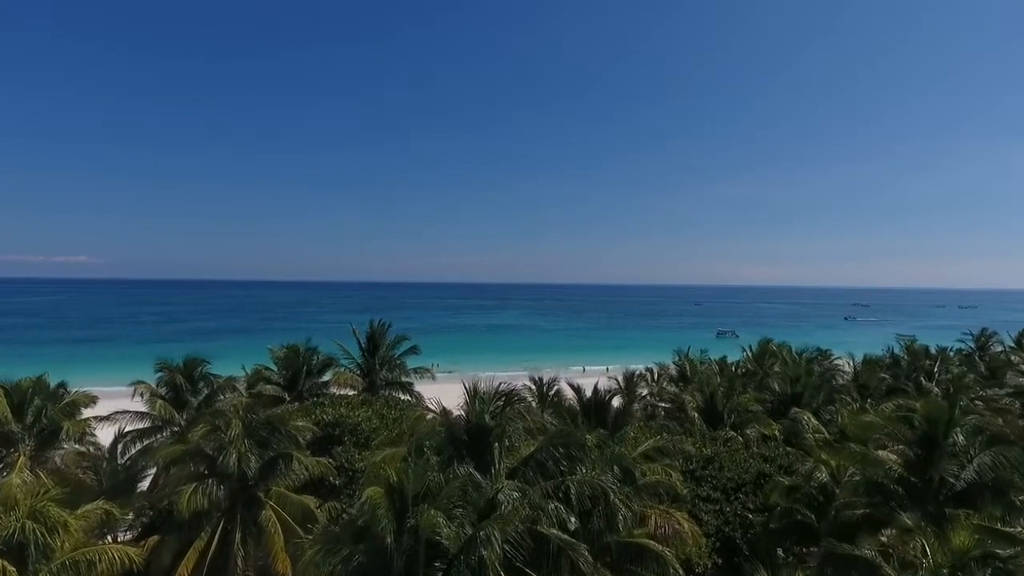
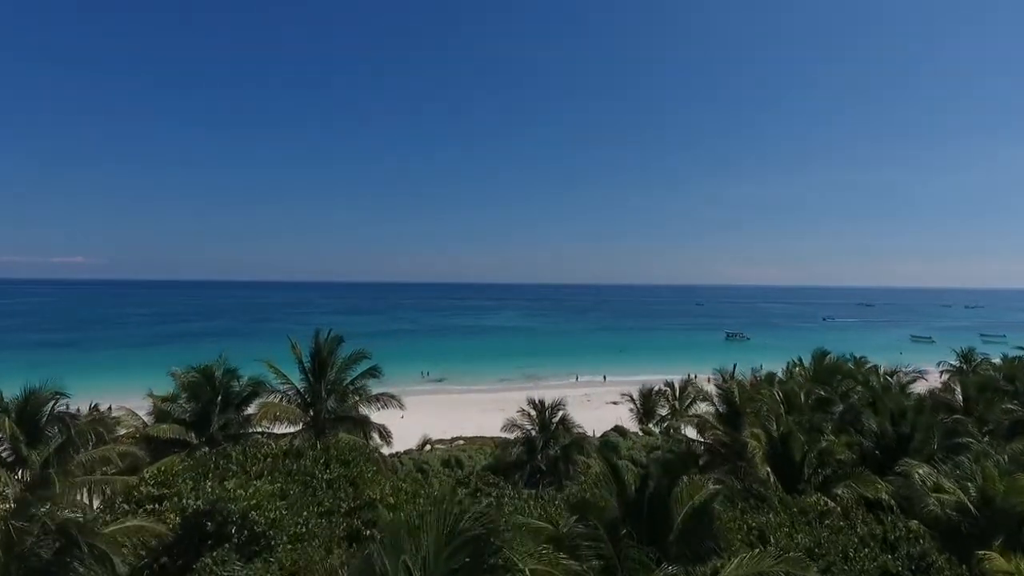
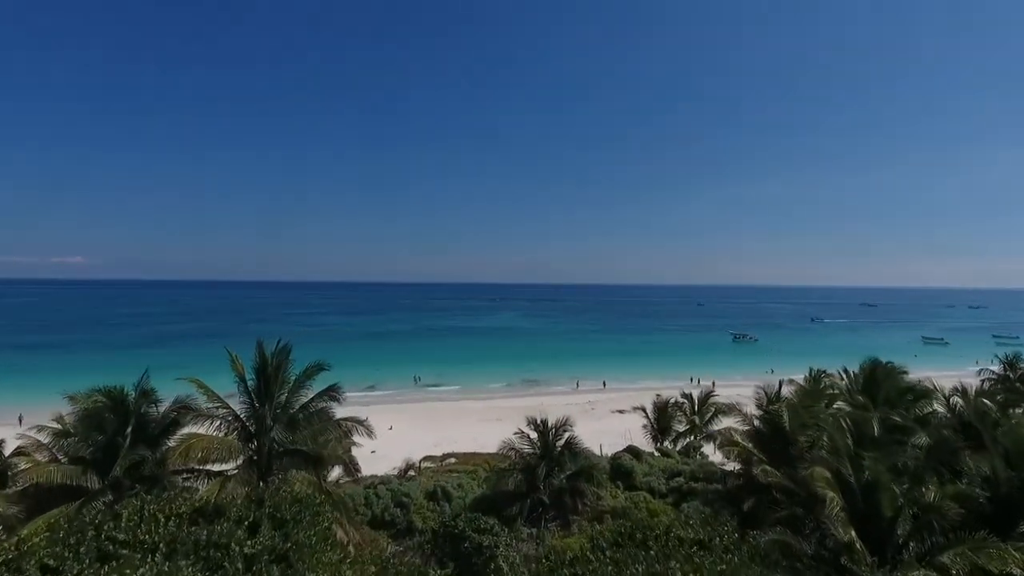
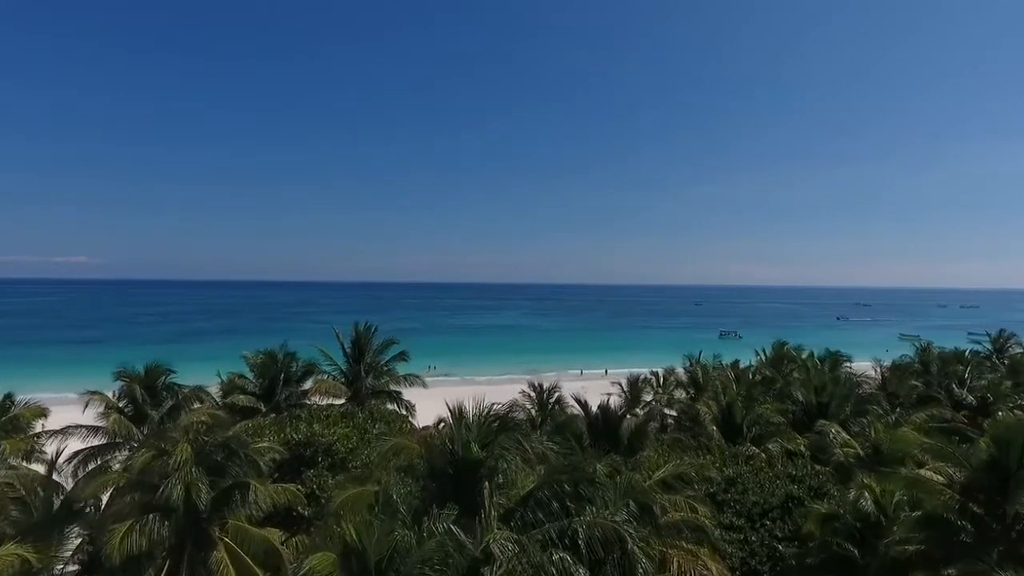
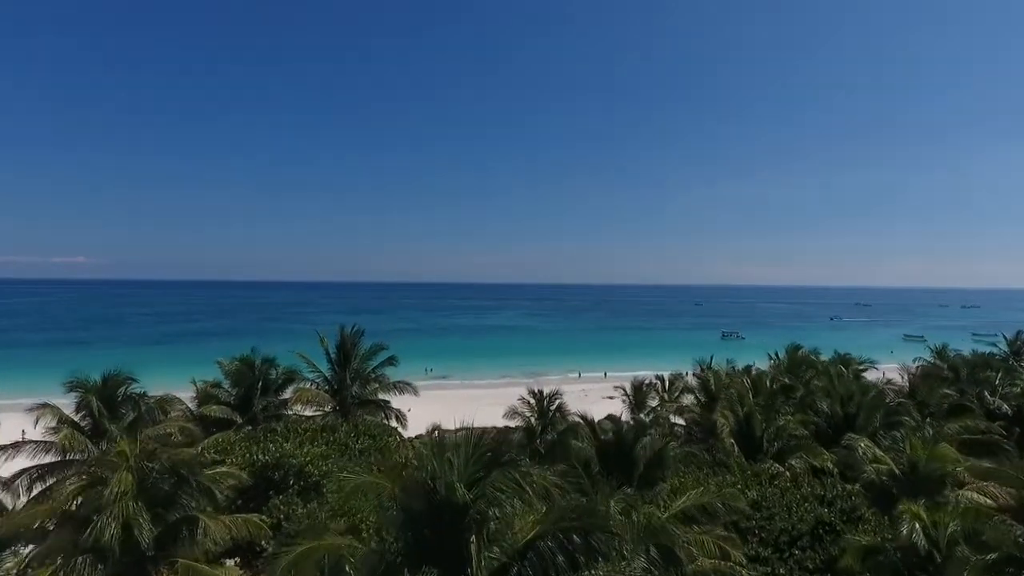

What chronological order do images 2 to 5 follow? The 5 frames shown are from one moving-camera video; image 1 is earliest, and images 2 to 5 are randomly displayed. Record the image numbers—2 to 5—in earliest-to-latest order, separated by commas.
4, 5, 2, 3
